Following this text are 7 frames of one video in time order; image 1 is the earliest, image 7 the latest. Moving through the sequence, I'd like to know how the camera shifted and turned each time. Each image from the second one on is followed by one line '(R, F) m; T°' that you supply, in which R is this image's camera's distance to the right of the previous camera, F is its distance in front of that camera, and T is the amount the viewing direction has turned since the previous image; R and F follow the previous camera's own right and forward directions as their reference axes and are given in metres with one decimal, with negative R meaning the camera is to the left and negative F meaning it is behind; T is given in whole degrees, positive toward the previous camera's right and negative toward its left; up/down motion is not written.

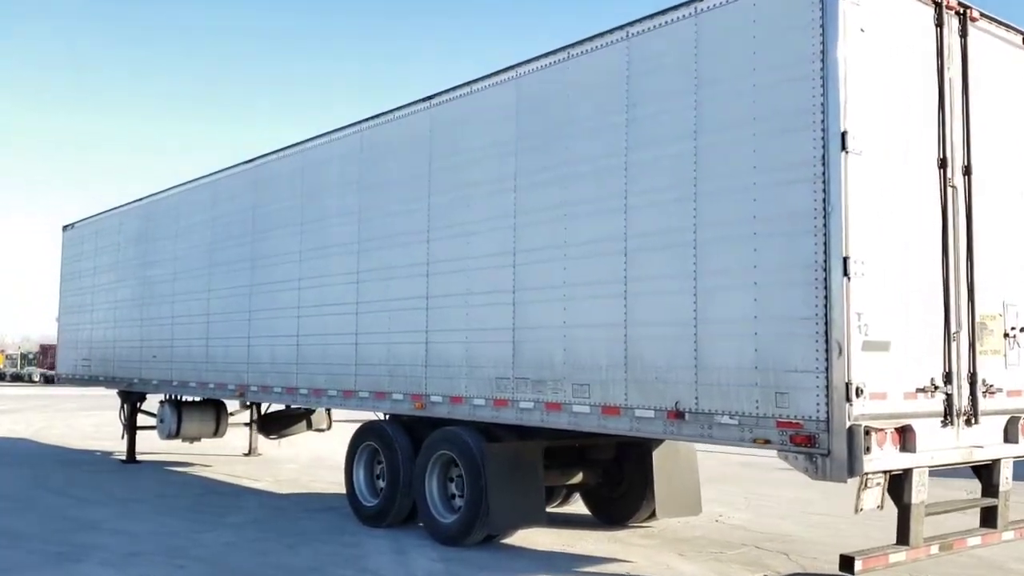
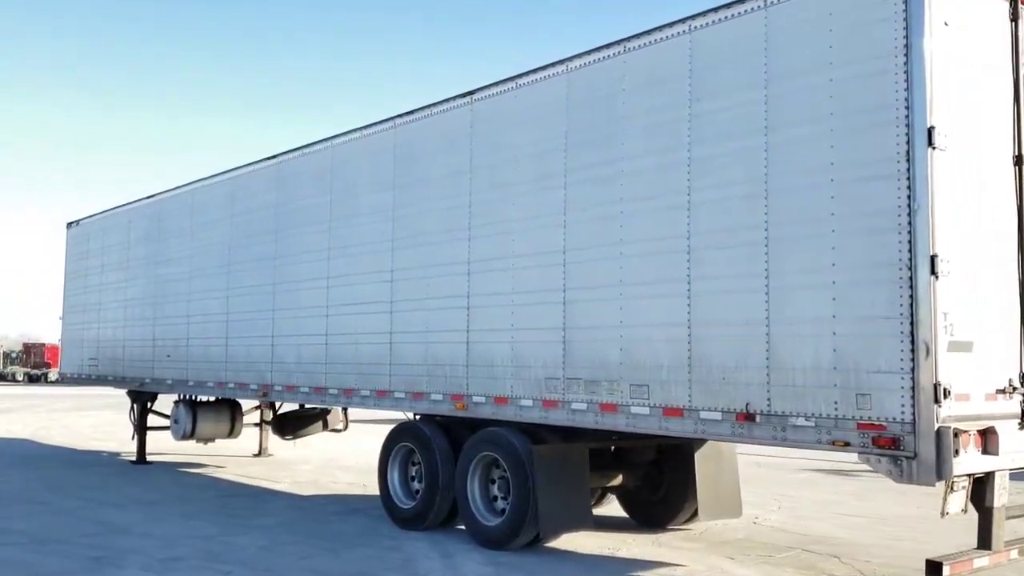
(-0.6, +0.2) m; +1°
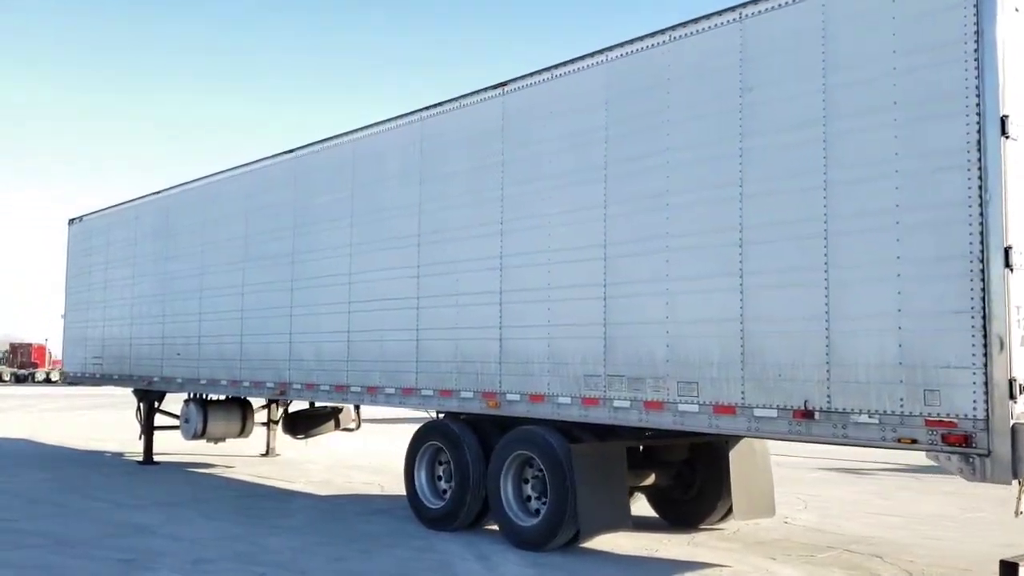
(-0.4, +0.2) m; +1°
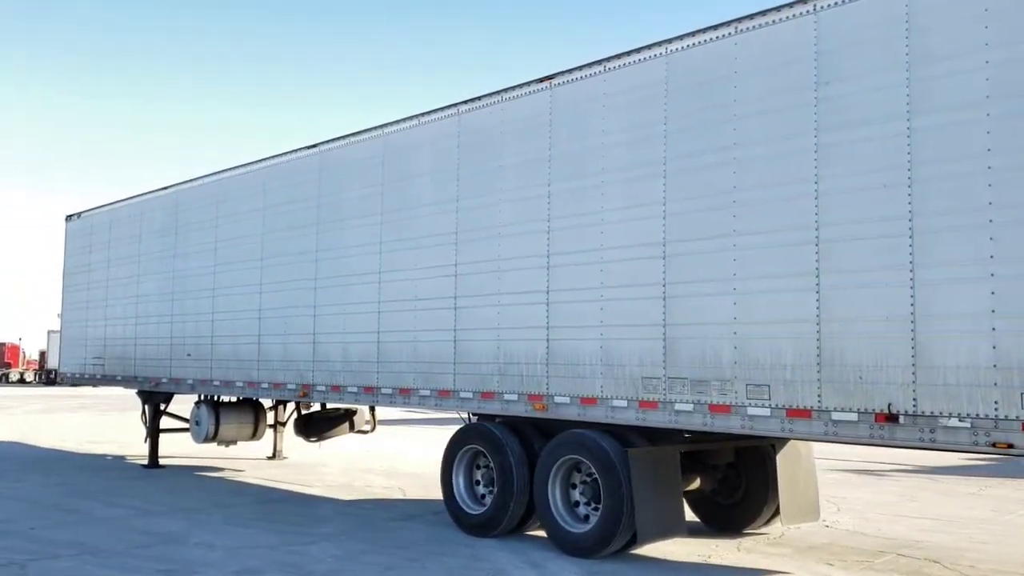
(-0.6, +0.2) m; +1°
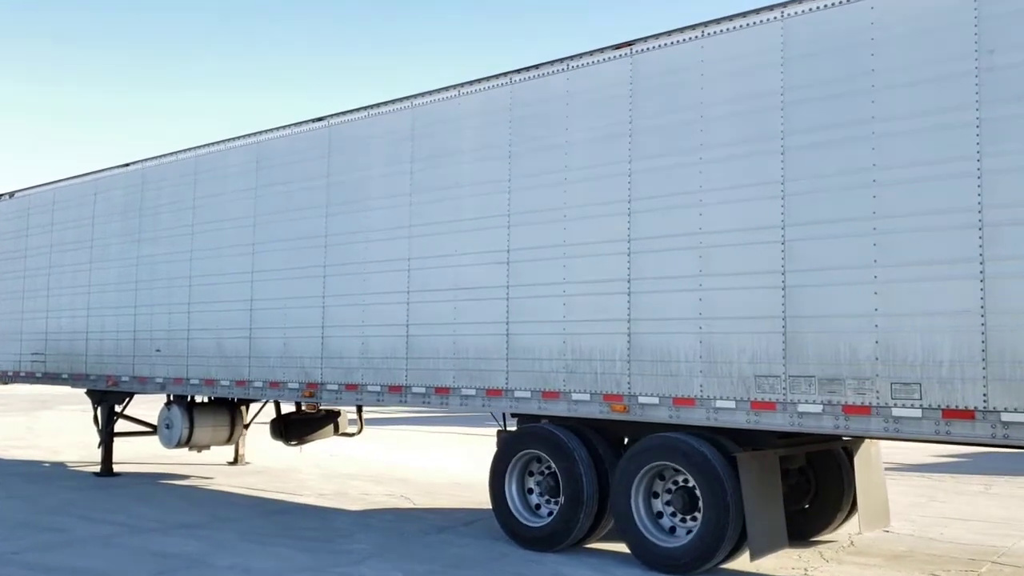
(-1.5, +1.0) m; +6°
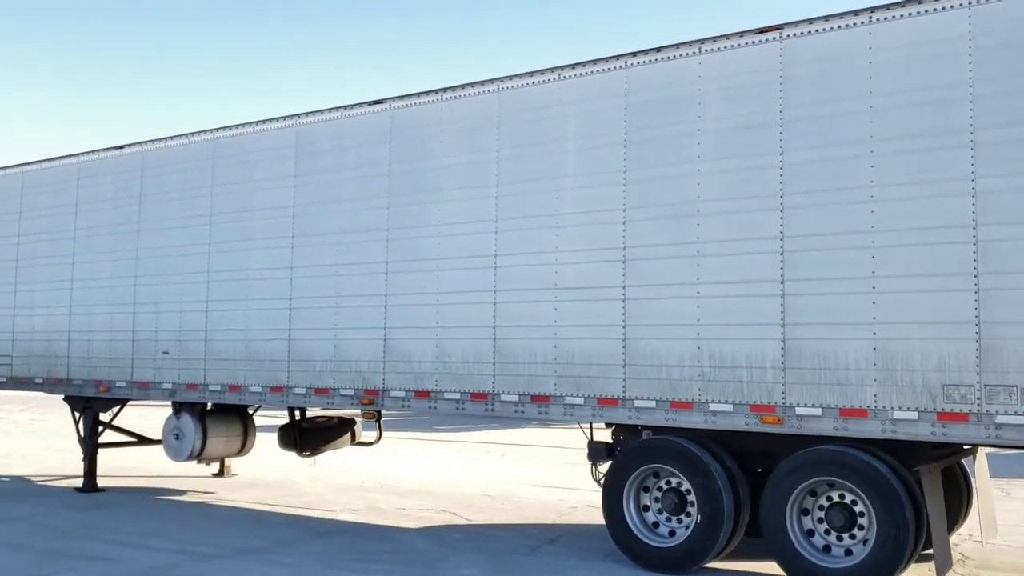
(-1.9, +0.8) m; +7°
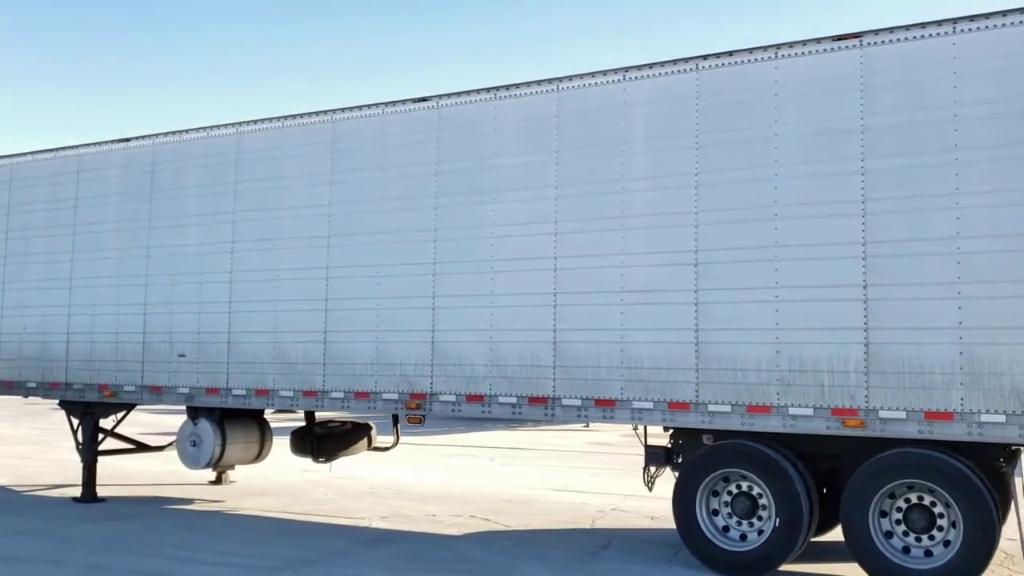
(-1.2, +0.1) m; +5°
